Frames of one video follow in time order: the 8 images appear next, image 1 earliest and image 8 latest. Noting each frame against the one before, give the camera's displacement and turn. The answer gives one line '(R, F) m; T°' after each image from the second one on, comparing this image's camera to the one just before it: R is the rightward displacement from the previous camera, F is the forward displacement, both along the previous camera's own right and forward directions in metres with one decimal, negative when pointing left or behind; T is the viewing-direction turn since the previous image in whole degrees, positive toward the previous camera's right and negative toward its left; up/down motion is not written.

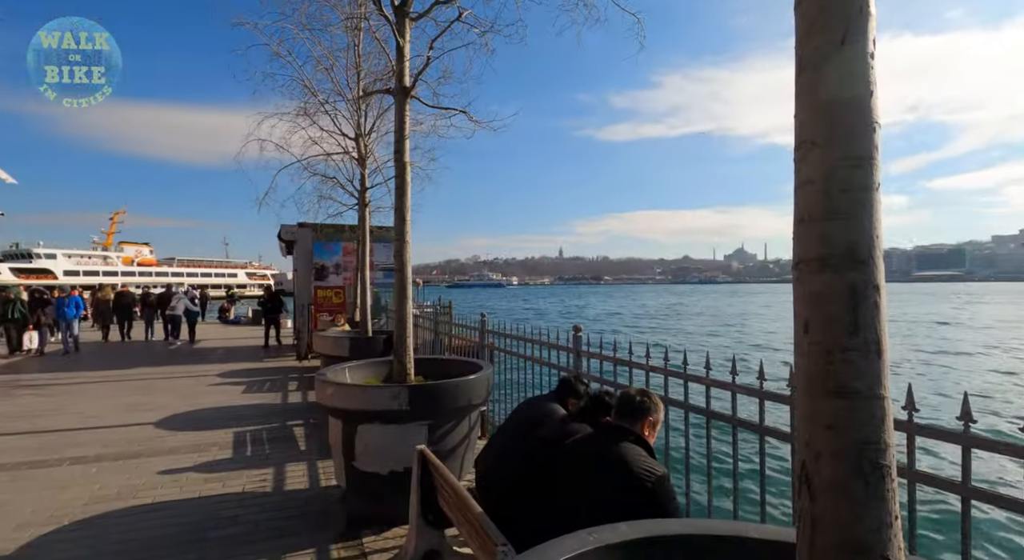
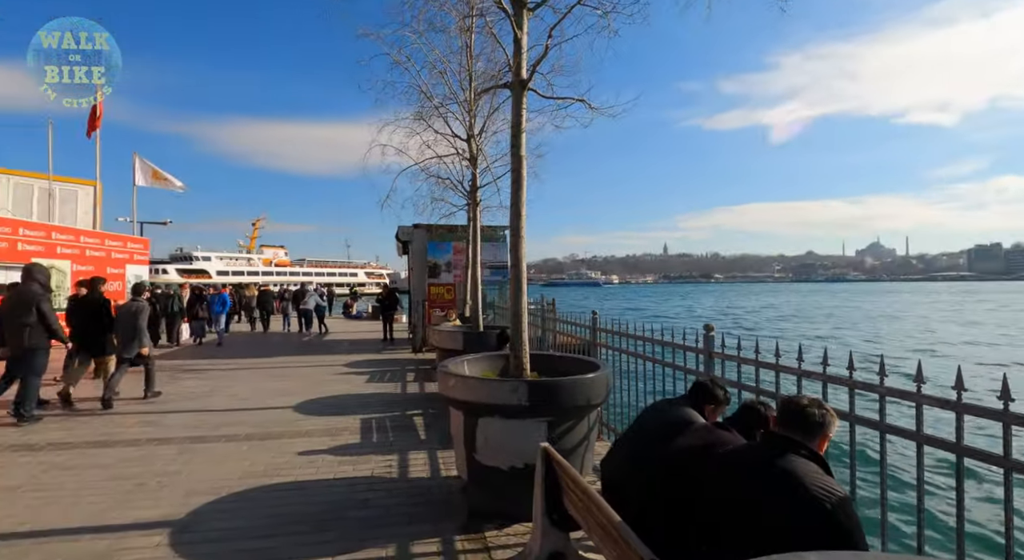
(-0.1, +0.1) m; -11°
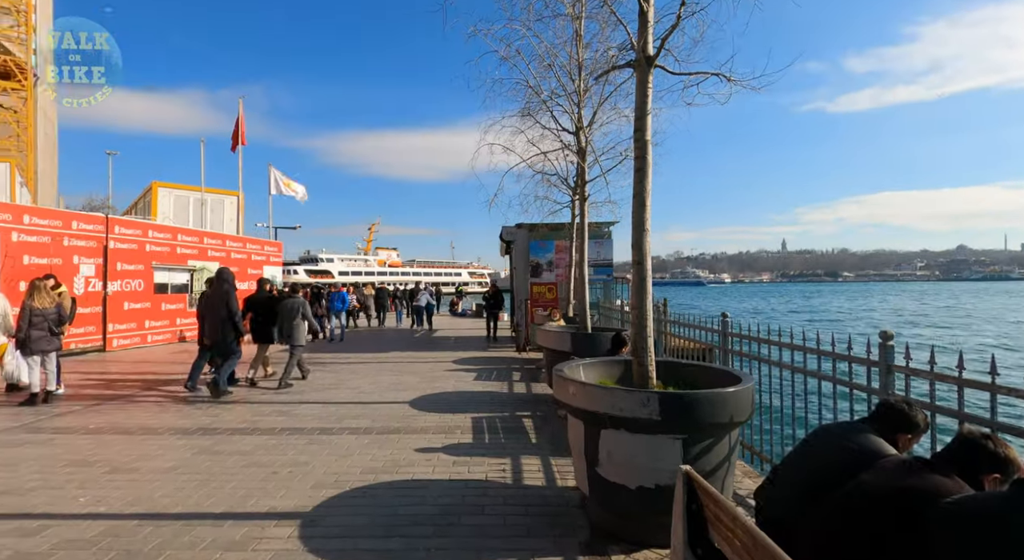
(-0.2, +0.3) m; -11°
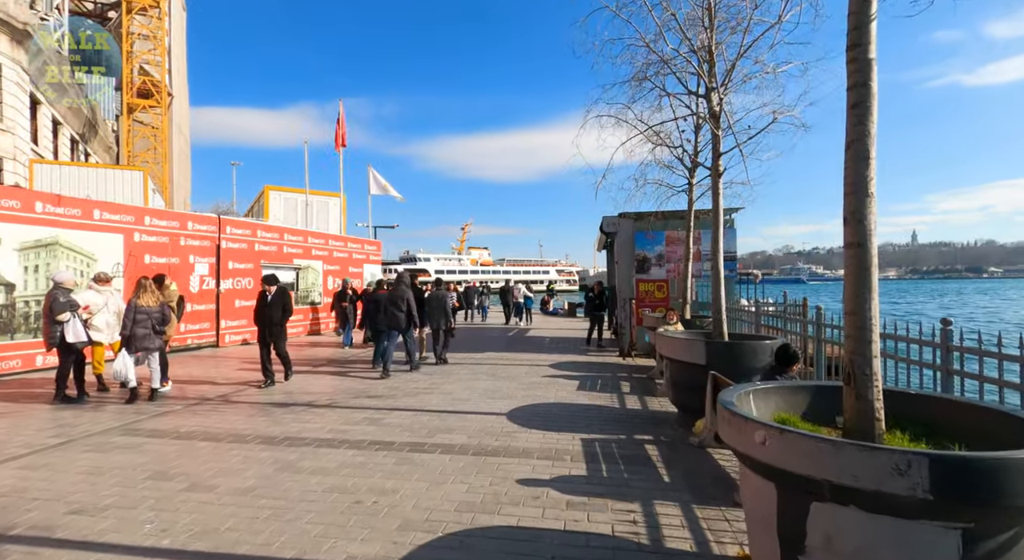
(-0.3, +1.0) m; -10°
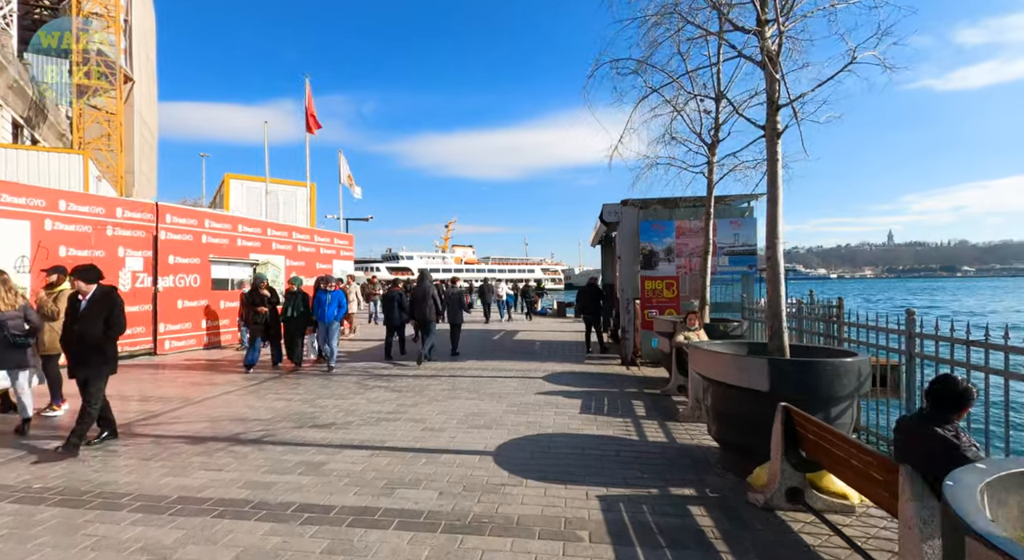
(0.0, +1.6) m; +2°
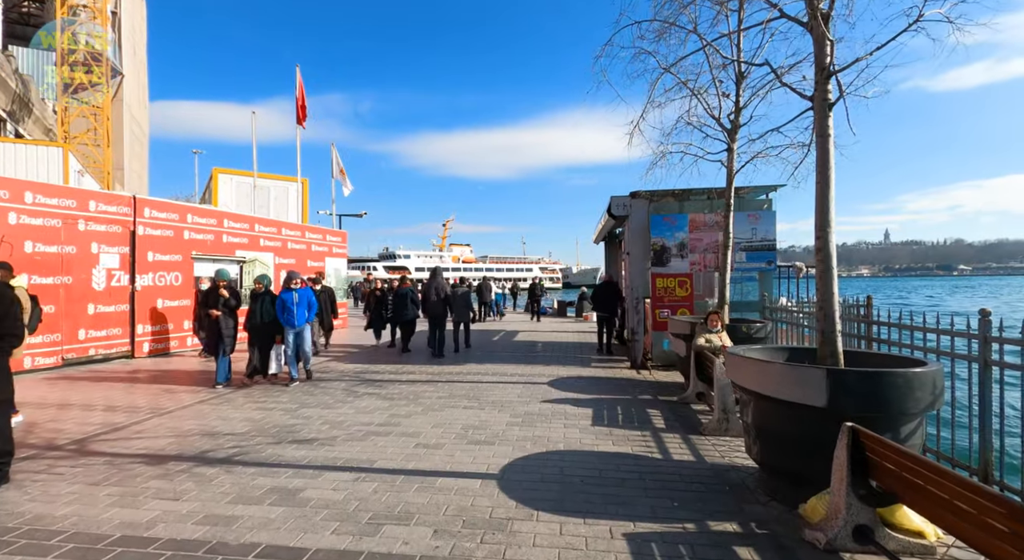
(-0.1, +0.7) m; 0°
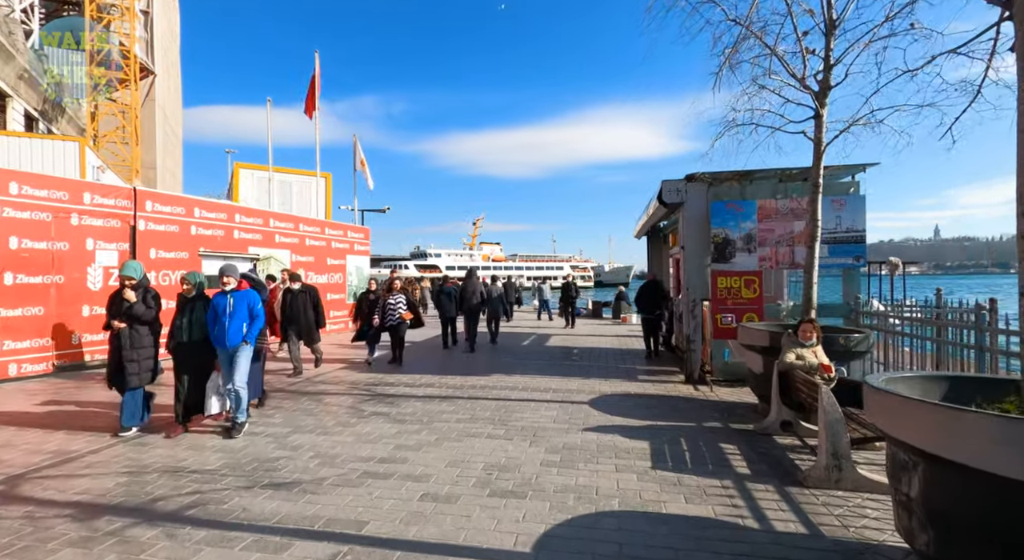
(-0.1, +1.3) m; -3°
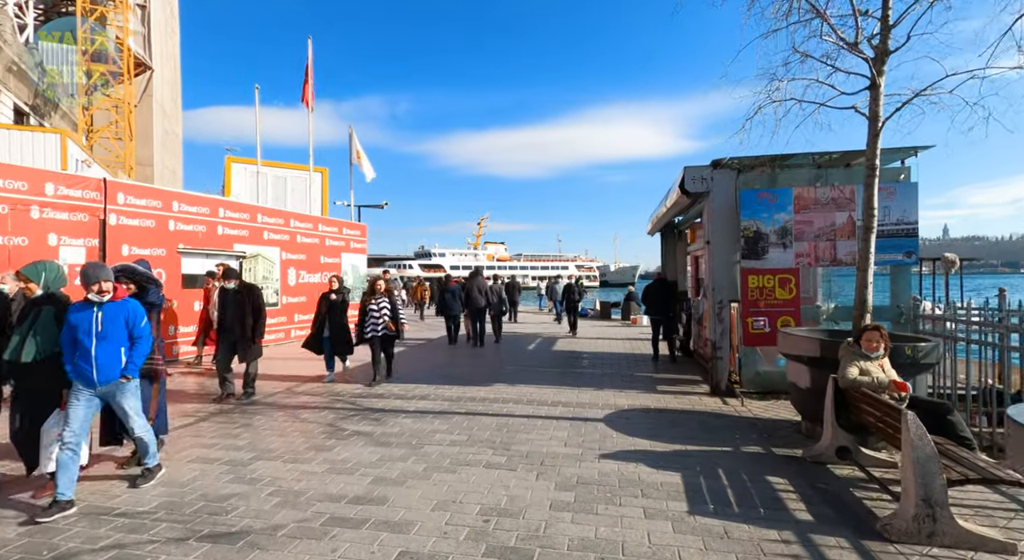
(0.0, +0.9) m; -1°
